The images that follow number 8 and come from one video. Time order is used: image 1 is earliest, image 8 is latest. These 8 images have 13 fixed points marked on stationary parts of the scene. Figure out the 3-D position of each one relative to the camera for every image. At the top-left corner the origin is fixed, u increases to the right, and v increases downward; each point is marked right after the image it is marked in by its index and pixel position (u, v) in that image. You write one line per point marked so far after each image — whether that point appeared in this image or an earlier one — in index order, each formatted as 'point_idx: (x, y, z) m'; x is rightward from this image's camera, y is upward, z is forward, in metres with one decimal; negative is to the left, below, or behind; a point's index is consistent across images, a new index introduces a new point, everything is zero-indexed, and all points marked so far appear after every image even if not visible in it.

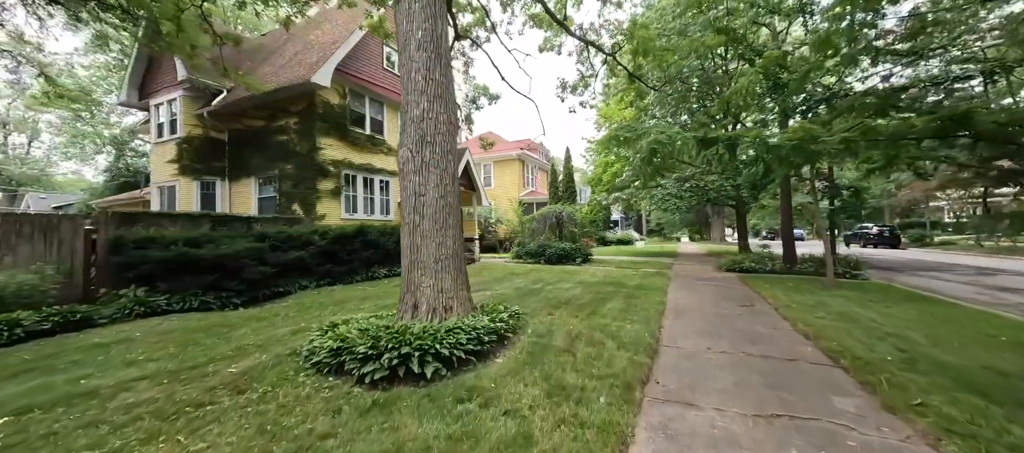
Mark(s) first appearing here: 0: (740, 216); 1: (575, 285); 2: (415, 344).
0: (+10.4, +0.5, +15.2) m
1: (+1.4, -1.3, +7.3) m
2: (-0.8, -1.0, +2.8) m
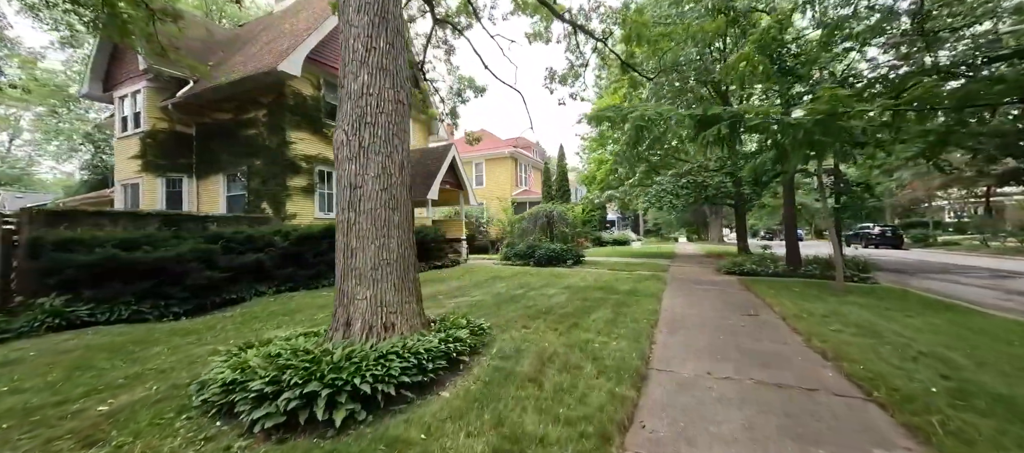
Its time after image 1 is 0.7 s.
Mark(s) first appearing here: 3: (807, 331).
0: (+10.0, +0.5, +14.6) m
1: (+1.0, -1.3, +6.7) m
2: (-1.2, -1.0, +2.2) m
3: (+3.6, -1.3, +4.0) m
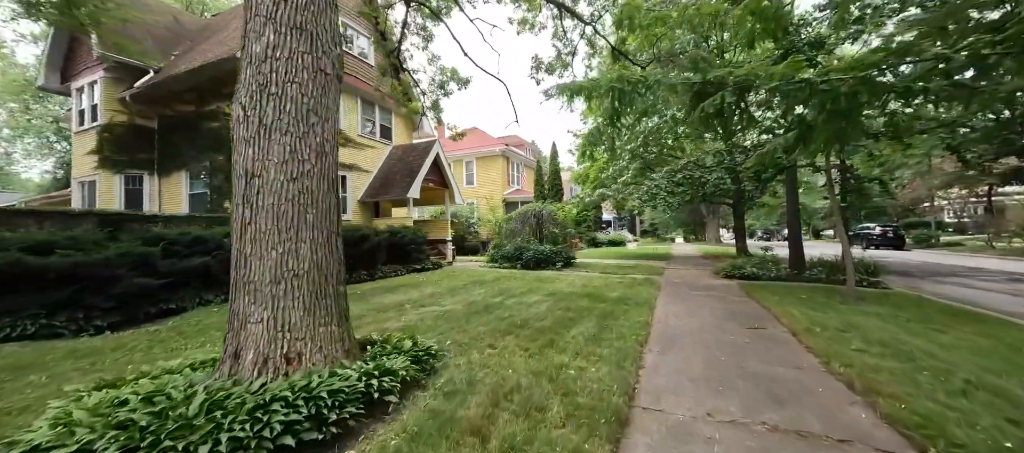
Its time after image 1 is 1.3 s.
0: (+9.5, +0.5, +14.0) m
1: (+0.6, -1.3, +6.0) m
2: (-1.6, -1.0, +1.5) m
3: (+3.2, -1.3, +3.4) m
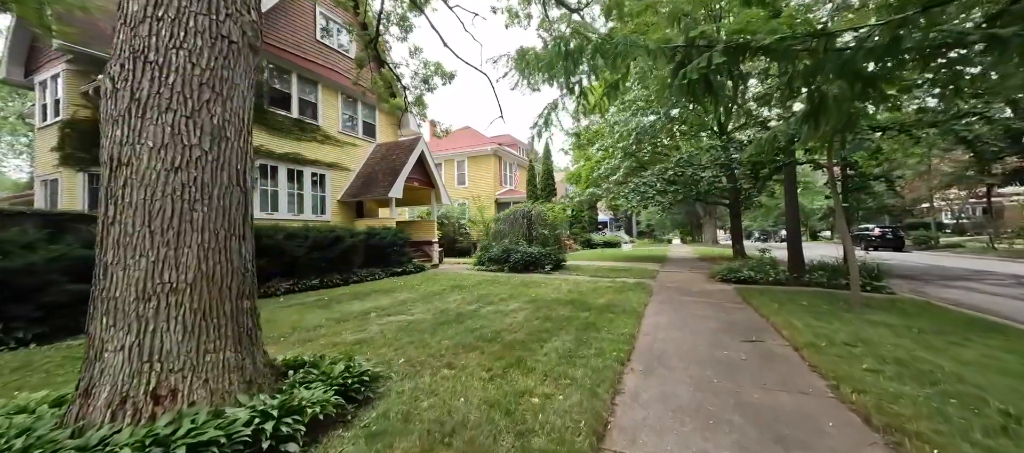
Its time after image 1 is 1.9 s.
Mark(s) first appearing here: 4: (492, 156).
0: (+9.1, +0.4, +13.6) m
1: (+0.2, -1.3, +5.6) m
2: (-1.9, -1.0, +1.0) m
3: (+2.8, -1.3, +2.9) m
4: (-1.1, +4.1, +19.2) m
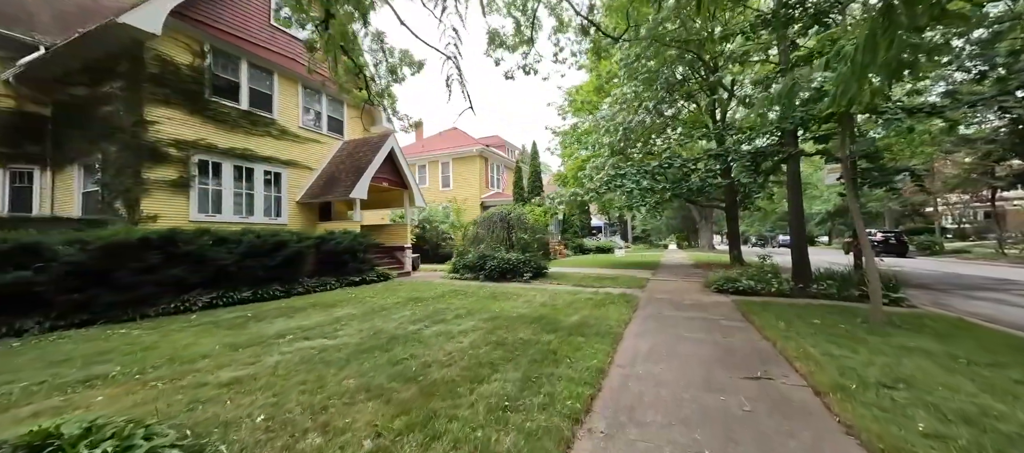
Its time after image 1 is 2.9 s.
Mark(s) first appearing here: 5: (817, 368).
0: (+8.4, +0.2, +12.7) m
1: (-0.4, -1.3, +4.6) m
2: (-2.6, -1.0, +0.1) m
3: (+2.2, -1.3, +2.0) m
4: (-1.9, +3.8, +18.3) m
5: (+2.7, -1.3, +3.0) m
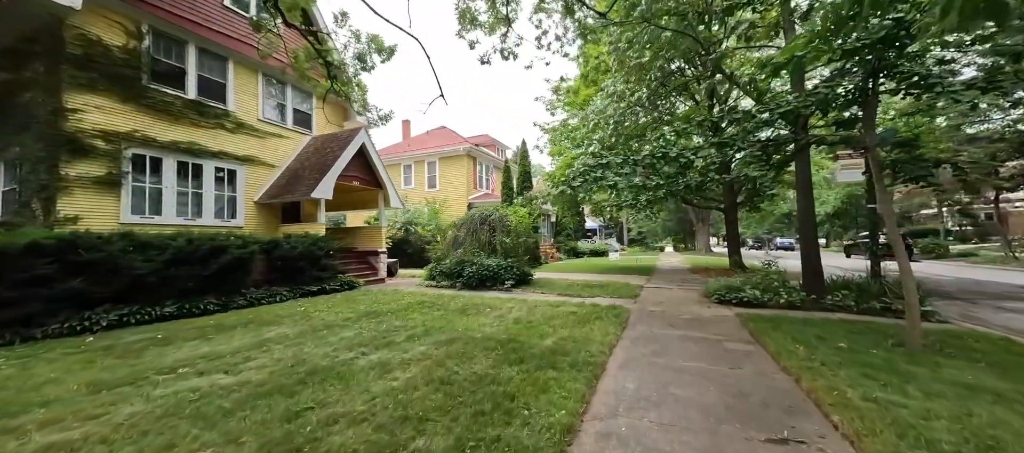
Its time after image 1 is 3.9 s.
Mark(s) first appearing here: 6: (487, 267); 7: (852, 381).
0: (+7.8, +0.2, +12.0) m
1: (-0.9, -1.4, +3.8) m
2: (-3.0, -1.0, -0.8) m
3: (+1.8, -1.3, +1.2) m
4: (-2.5, +3.7, +17.5) m
5: (+2.3, -1.3, +2.1) m
6: (-0.6, -1.0, +8.4) m
7: (+2.9, -1.3, +2.8) m
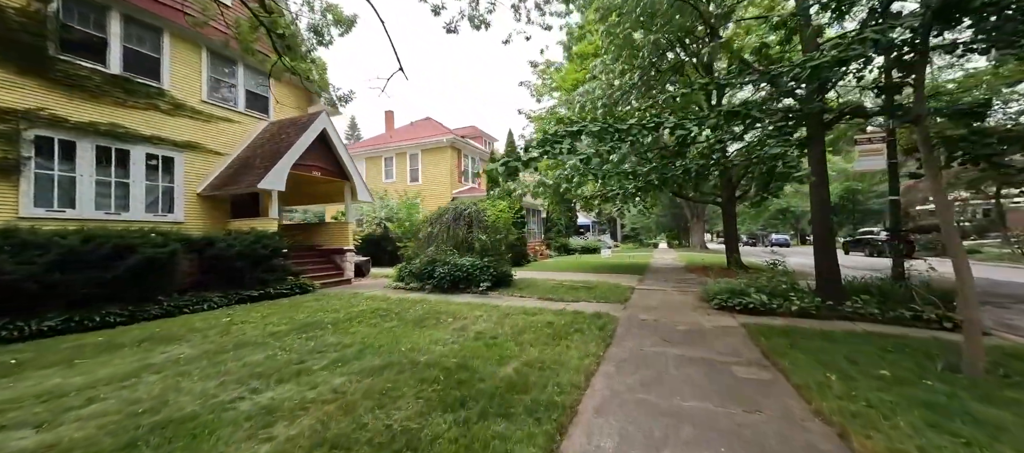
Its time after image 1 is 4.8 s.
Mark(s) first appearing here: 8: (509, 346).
0: (+7.3, +0.3, +11.2) m
1: (-1.3, -1.3, +2.9) m
2: (-3.4, -1.0, -1.7) m
3: (+1.4, -1.3, +0.3) m
4: (-3.1, +3.9, +16.5) m
5: (+1.9, -1.2, +1.3) m
6: (-1.1, -0.9, +7.5) m
7: (+2.4, -1.2, +2.0) m
8: (0.0, -1.3, +3.7) m
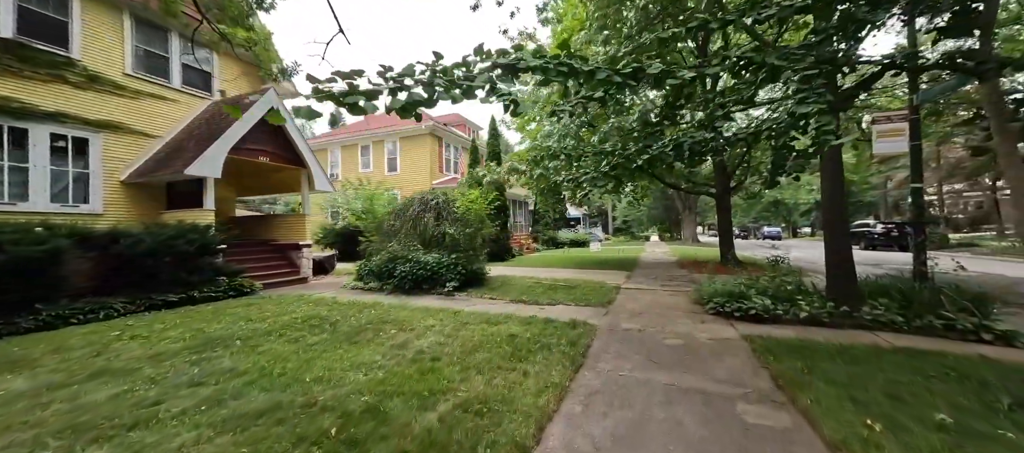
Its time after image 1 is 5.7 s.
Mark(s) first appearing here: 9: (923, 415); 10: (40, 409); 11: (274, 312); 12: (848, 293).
0: (+6.6, +0.6, +10.5) m
1: (-1.8, -1.3, +2.0) m
2: (-3.7, -1.0, -2.6) m
3: (+0.9, -1.3, -0.5) m
4: (-3.9, +4.3, +15.5) m
5: (+1.4, -1.2, +0.5) m
6: (-1.7, -0.7, +6.6) m
7: (+2.0, -1.2, +1.2) m
8: (-0.5, -1.3, +2.9) m
9: (+2.6, -1.2, +2.2) m
10: (-3.3, -1.3, +2.4) m
11: (-3.5, -1.3, +5.1) m
12: (+4.4, -0.9, +4.4) m
